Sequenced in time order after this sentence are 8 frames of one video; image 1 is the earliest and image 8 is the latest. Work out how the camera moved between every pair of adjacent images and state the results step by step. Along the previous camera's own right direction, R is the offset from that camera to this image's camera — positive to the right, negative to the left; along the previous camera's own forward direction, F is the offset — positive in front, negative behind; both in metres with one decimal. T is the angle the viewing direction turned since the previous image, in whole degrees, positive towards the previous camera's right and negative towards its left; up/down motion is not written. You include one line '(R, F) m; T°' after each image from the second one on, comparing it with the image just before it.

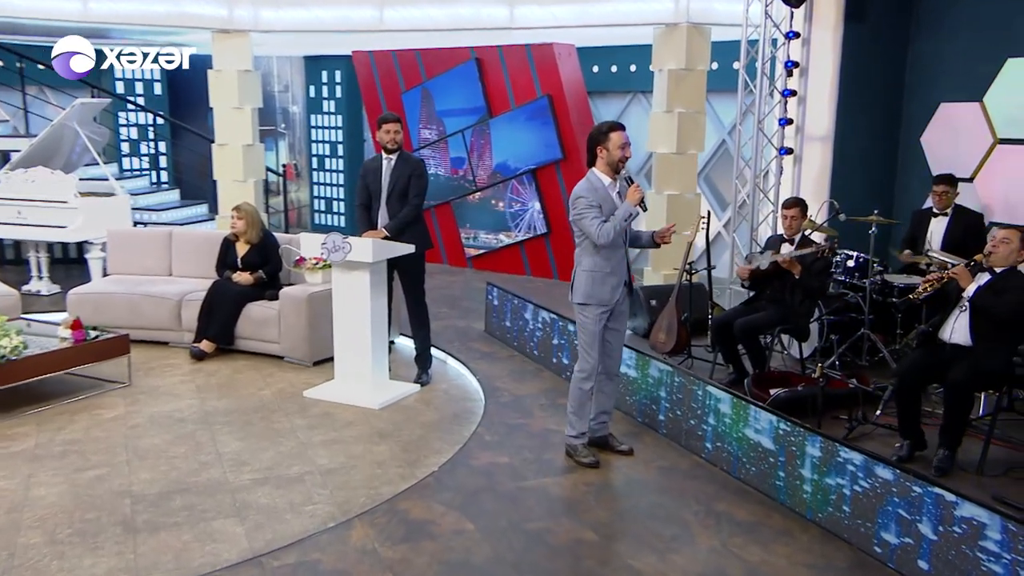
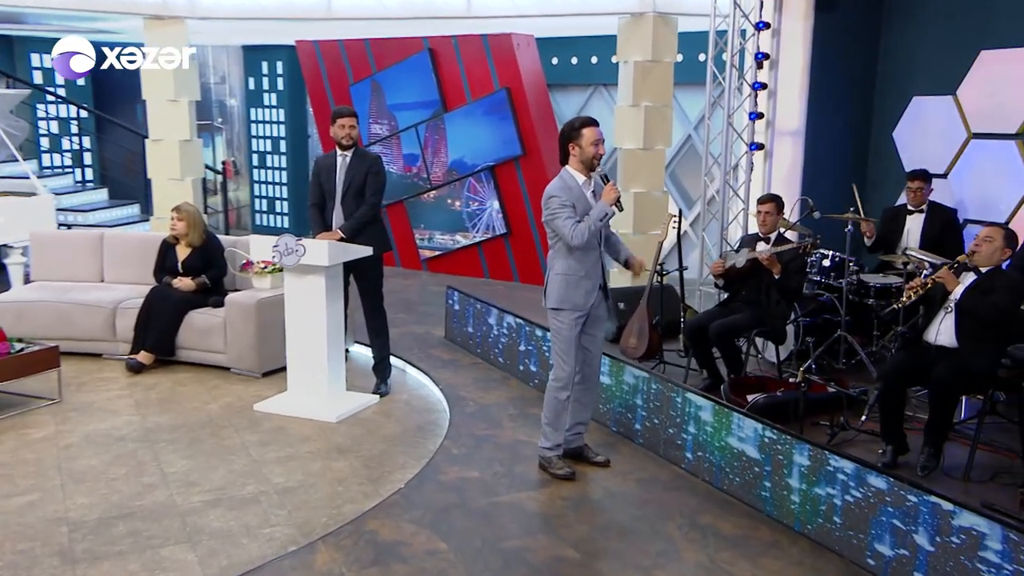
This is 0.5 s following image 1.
(-0.2, +0.3) m; +3°
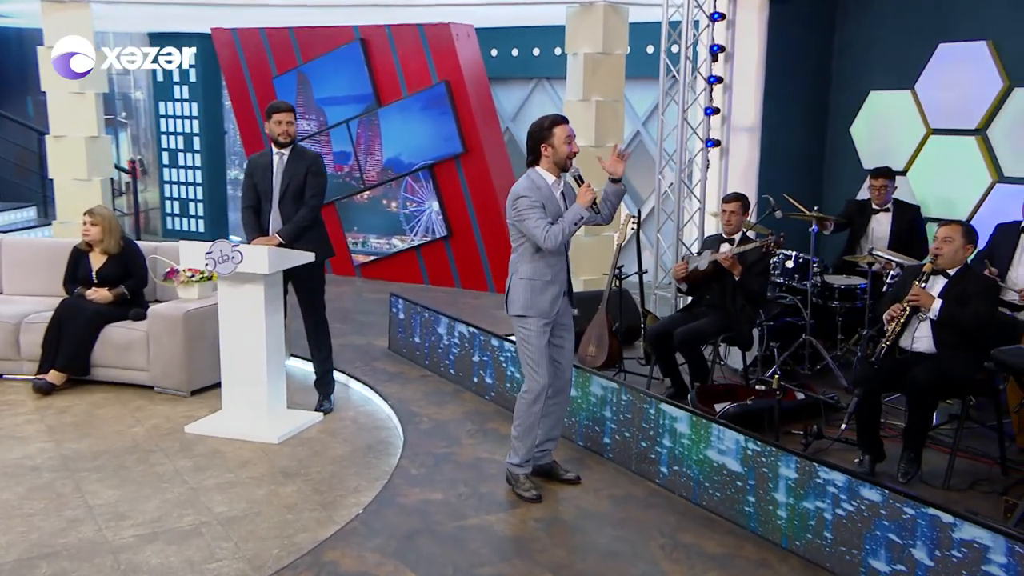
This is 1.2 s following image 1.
(-0.3, +0.4) m; +5°
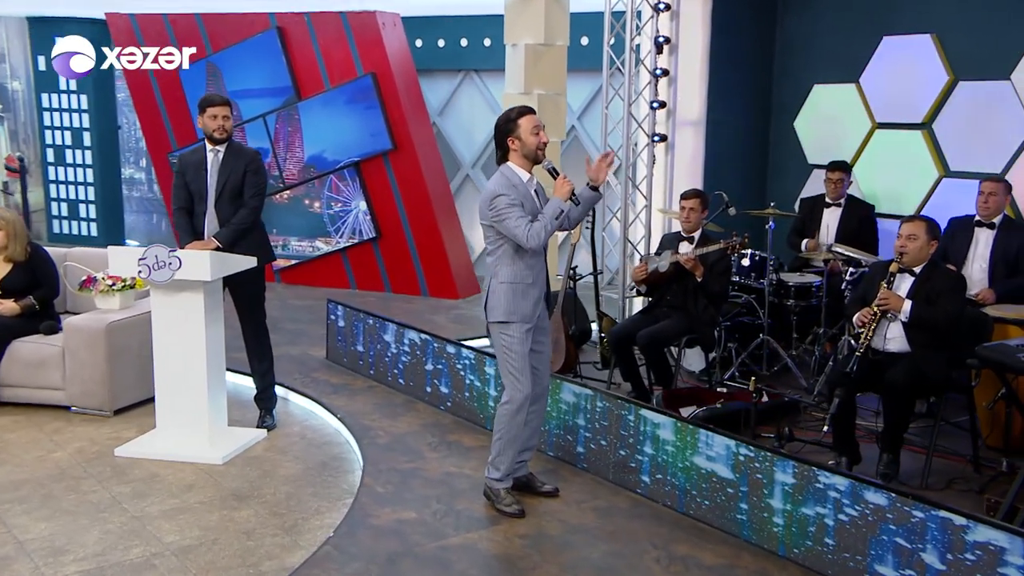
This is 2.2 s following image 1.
(-0.5, +0.3) m; +7°
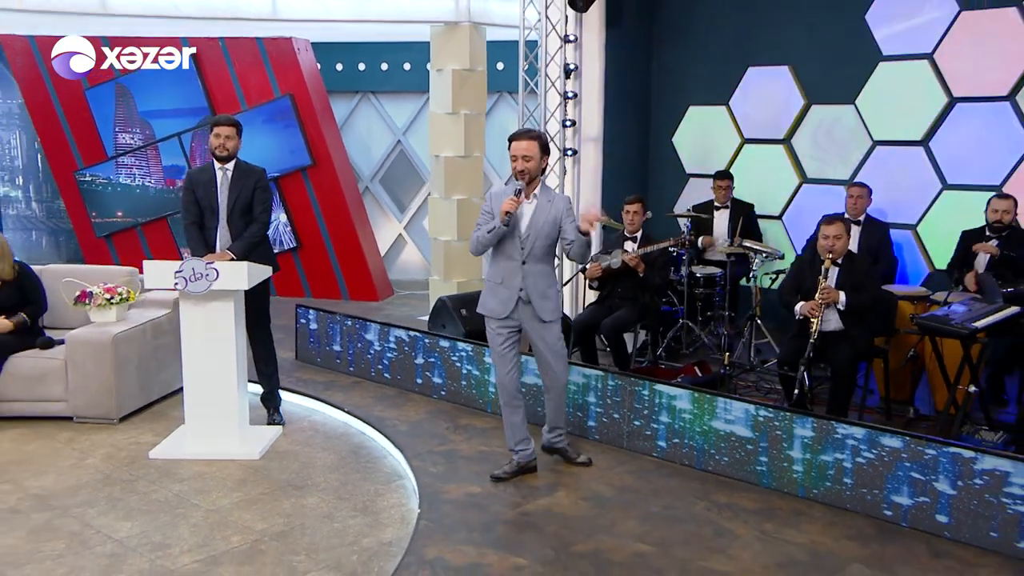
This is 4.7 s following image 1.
(-1.6, -0.3) m; +18°
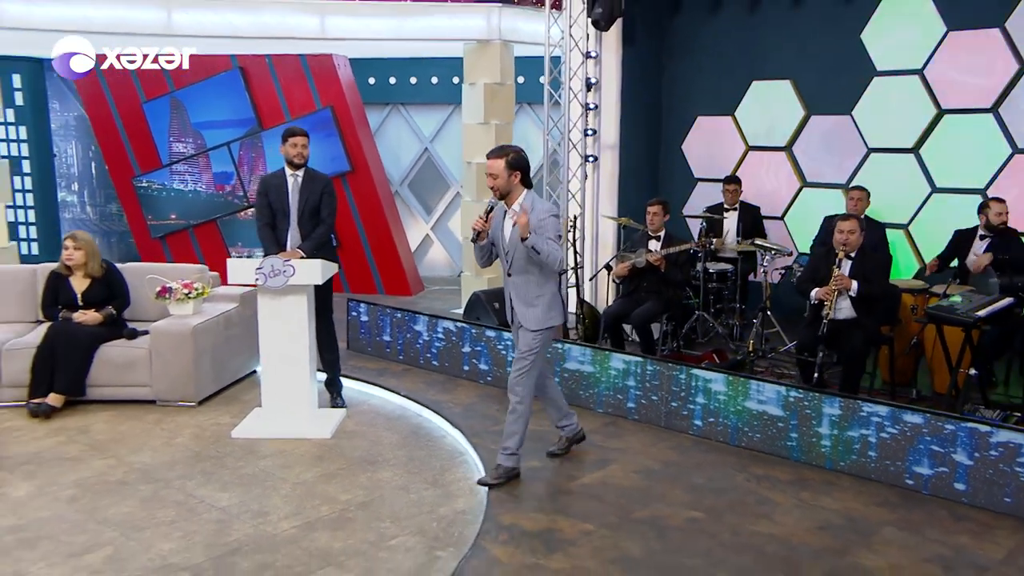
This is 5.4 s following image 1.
(-0.5, -0.4) m; +3°
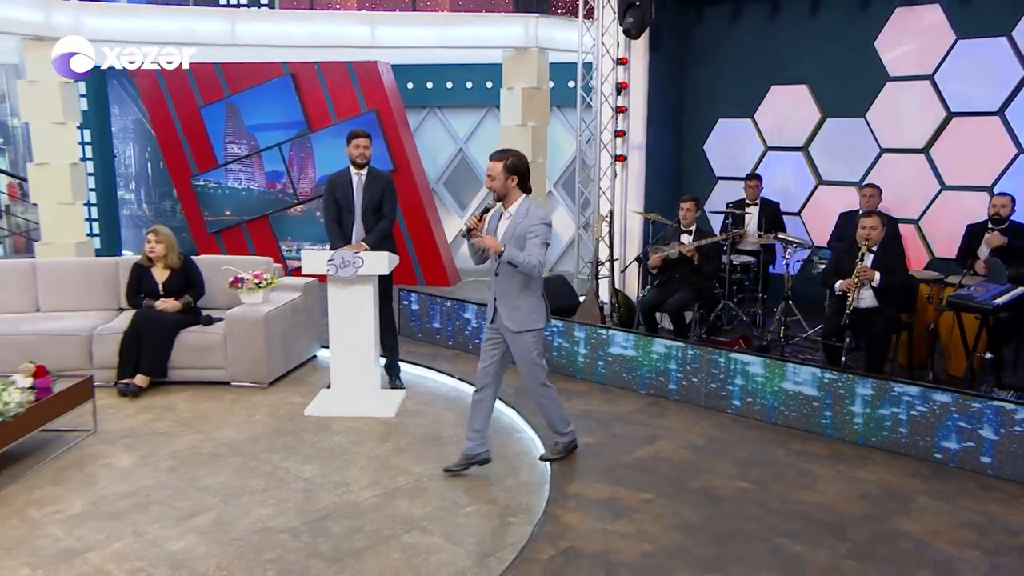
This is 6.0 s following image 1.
(-0.4, -0.4) m; +2°
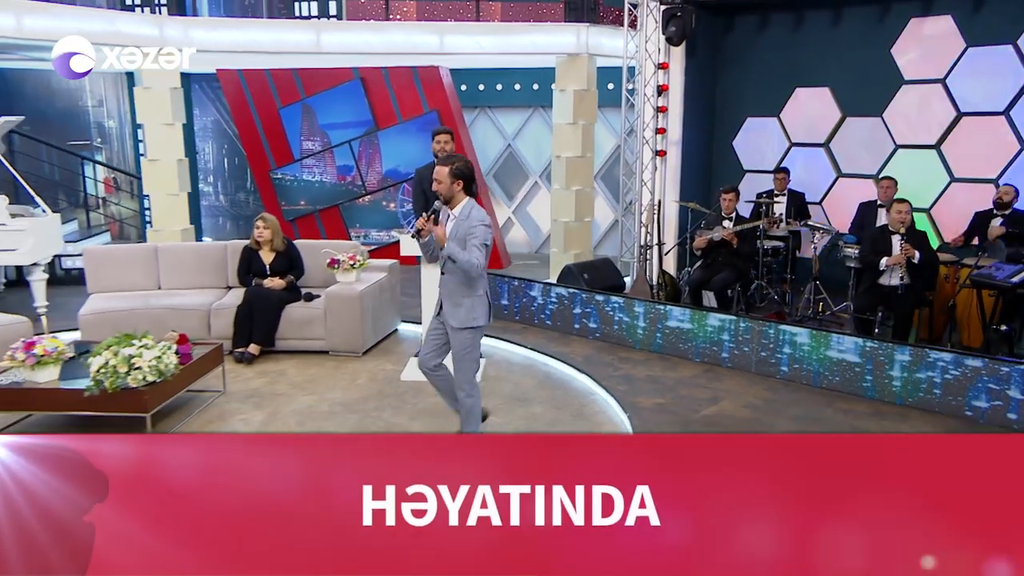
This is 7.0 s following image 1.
(-0.5, -0.6) m; +2°
